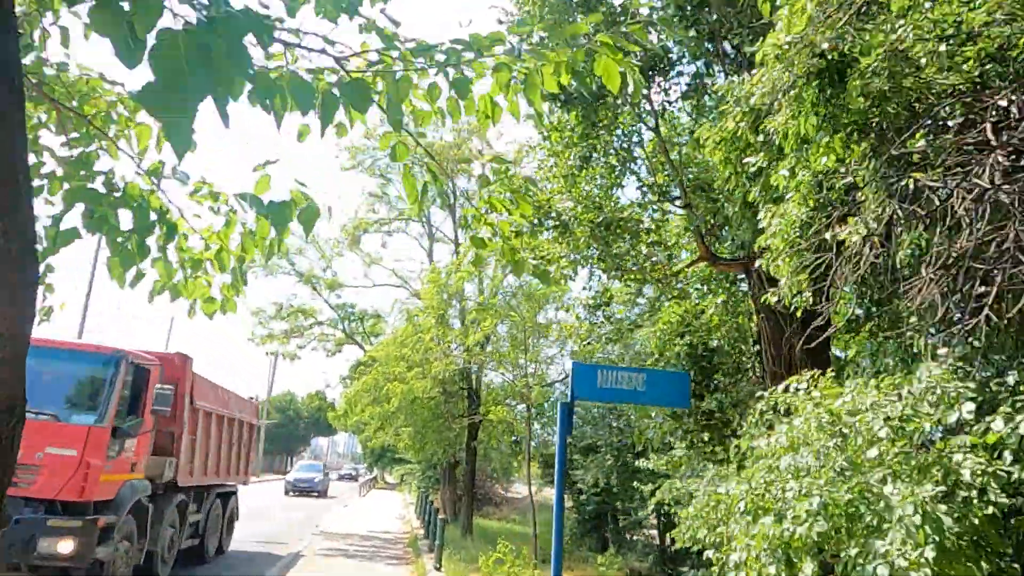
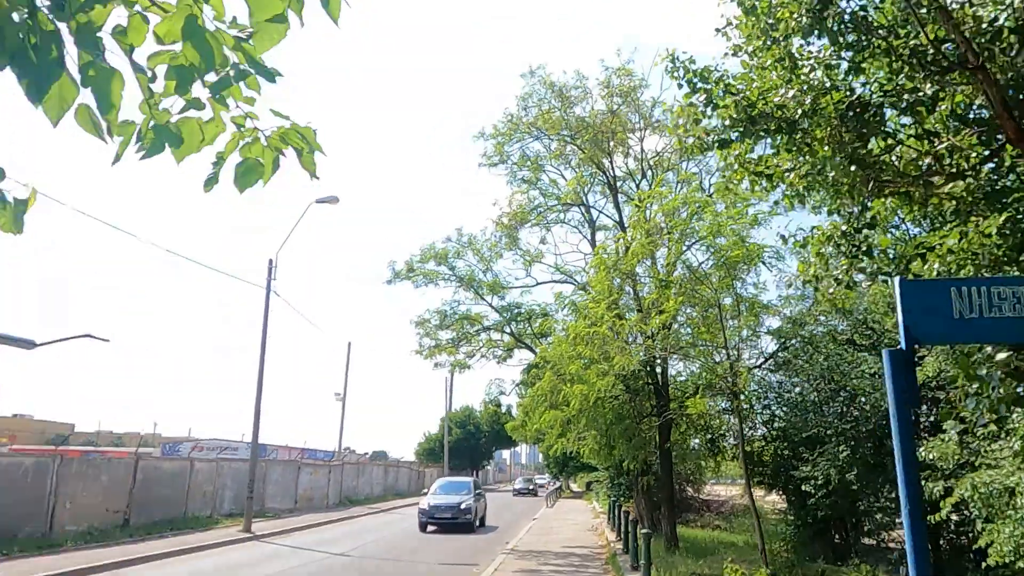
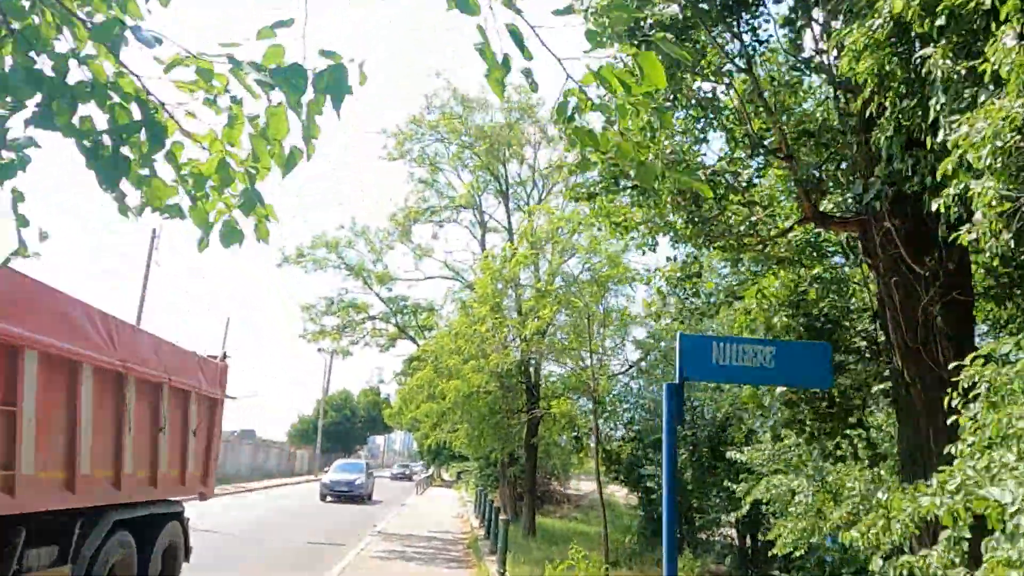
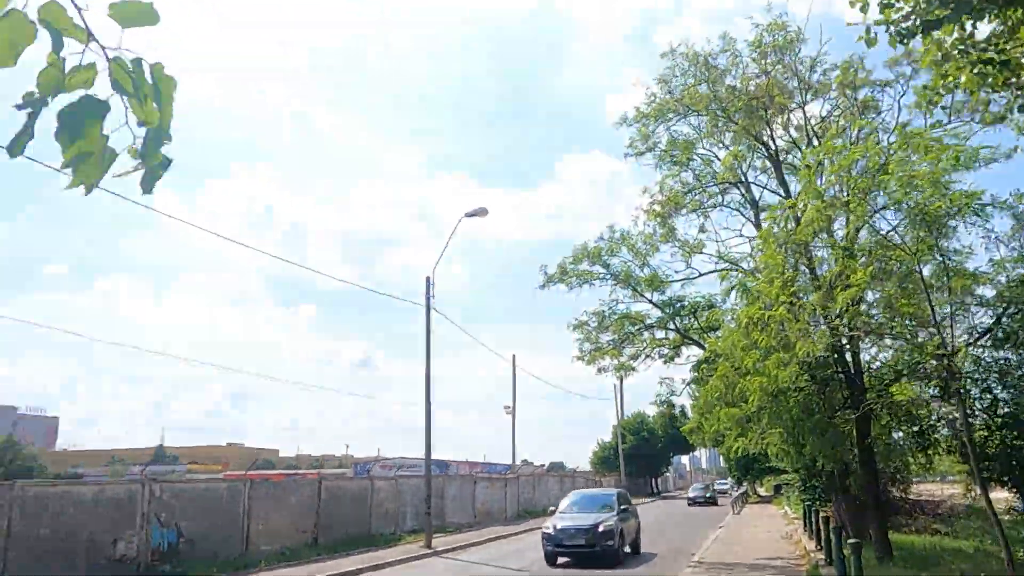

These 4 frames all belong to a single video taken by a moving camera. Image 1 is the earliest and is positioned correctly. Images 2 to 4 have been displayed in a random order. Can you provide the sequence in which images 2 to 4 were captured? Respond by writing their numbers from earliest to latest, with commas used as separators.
3, 2, 4
